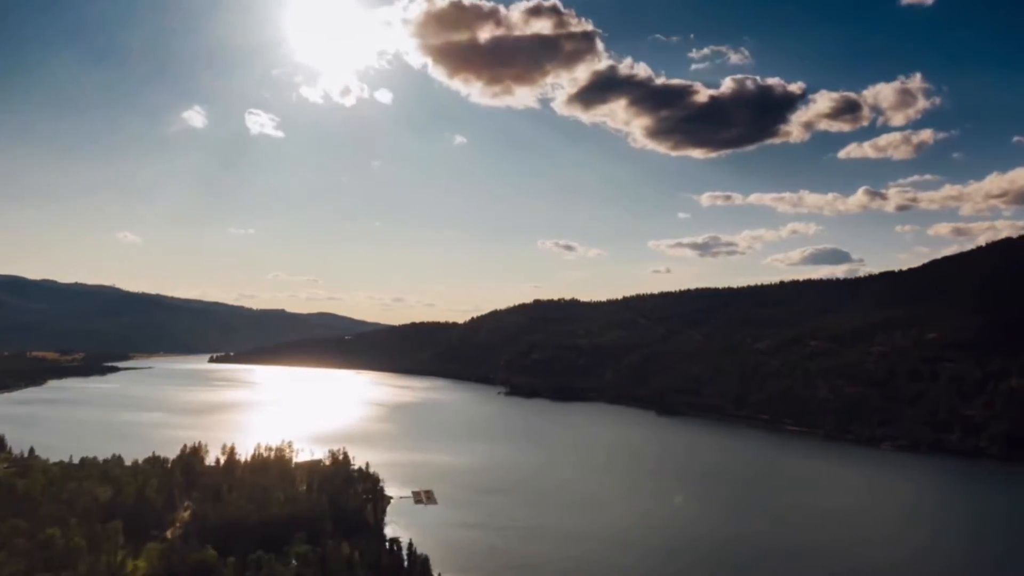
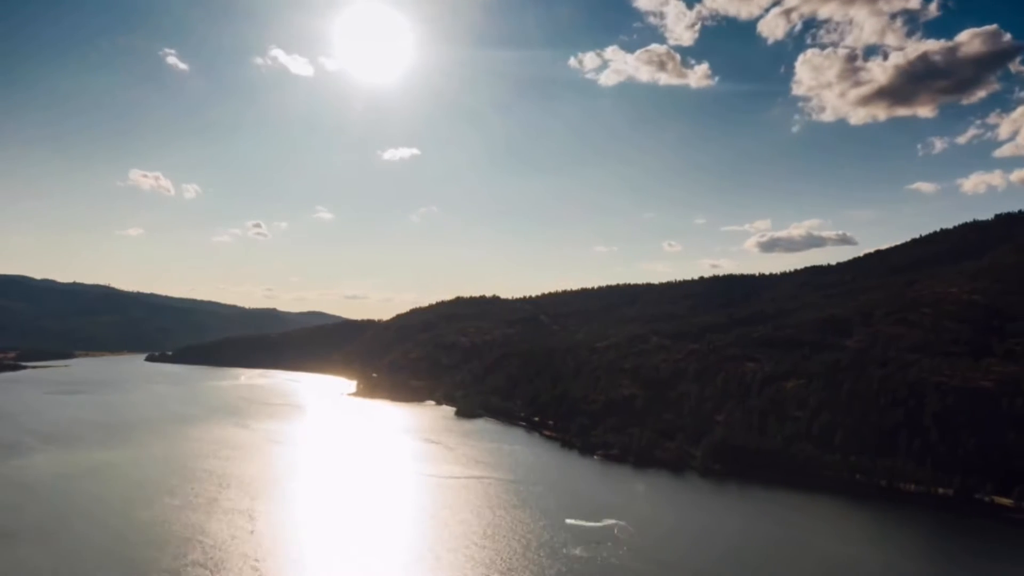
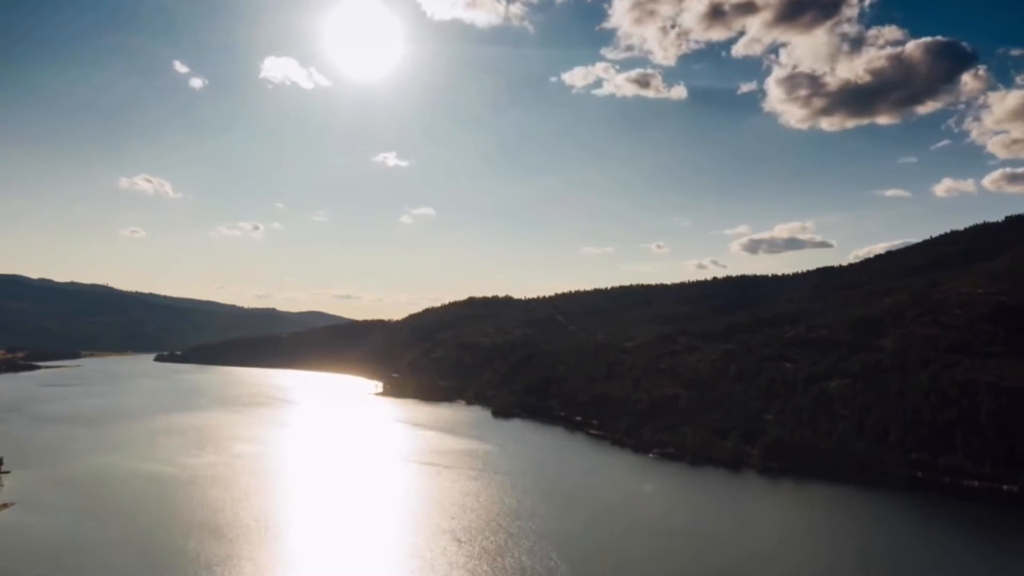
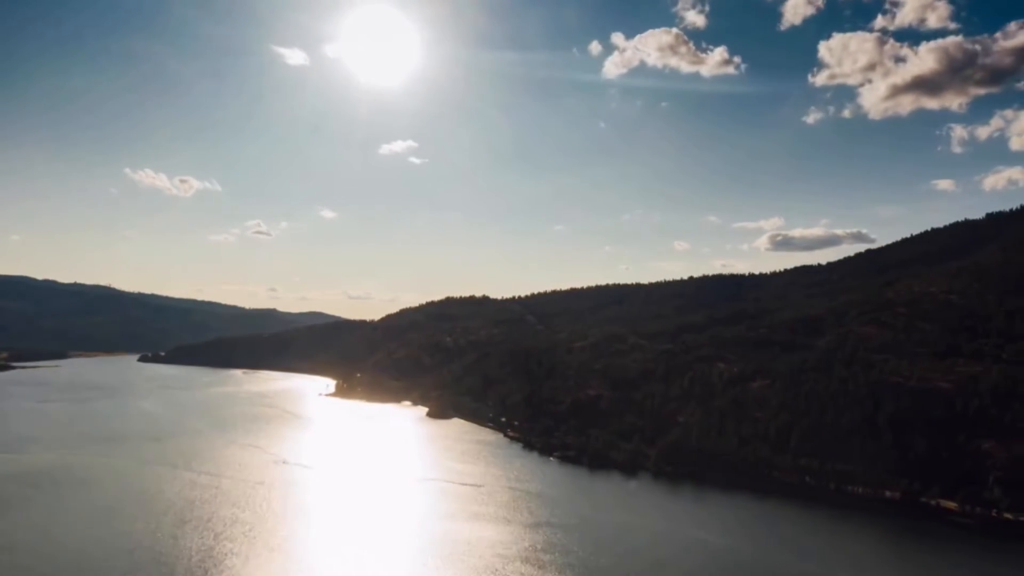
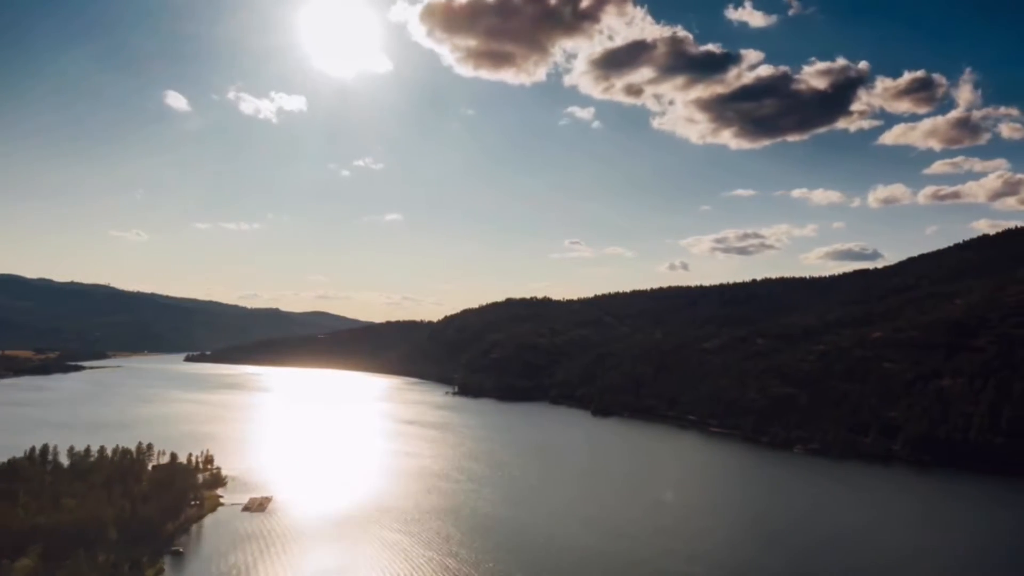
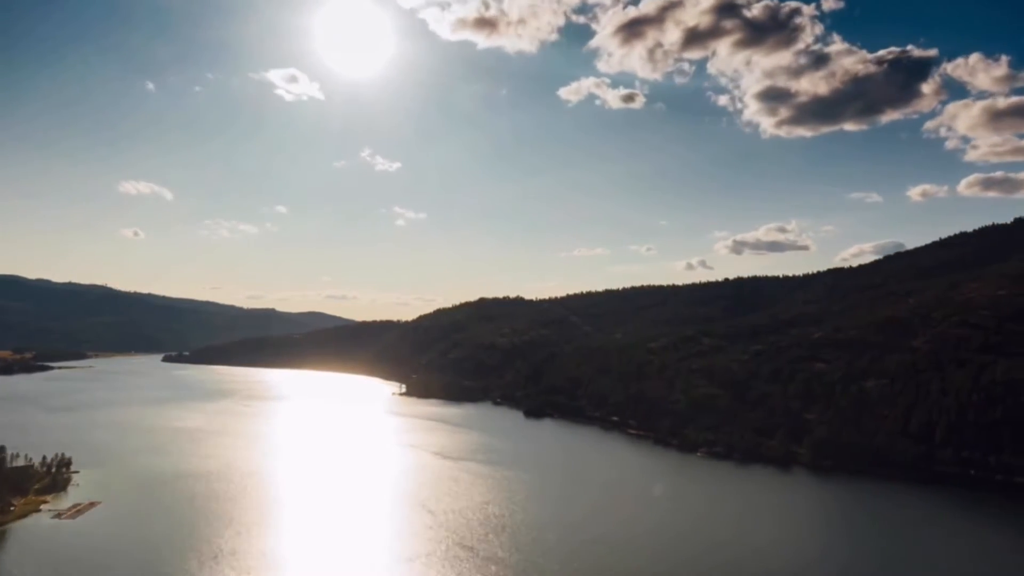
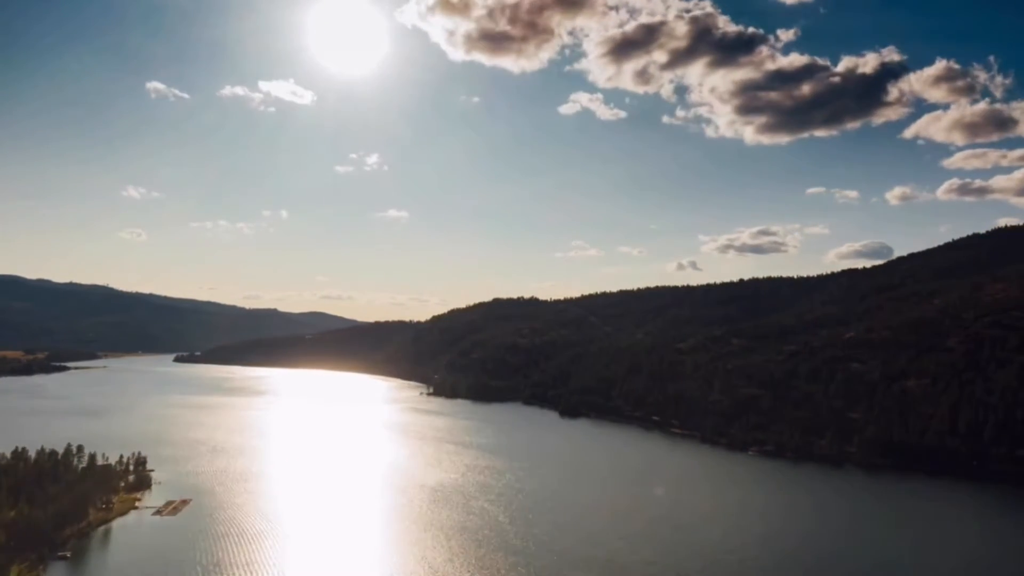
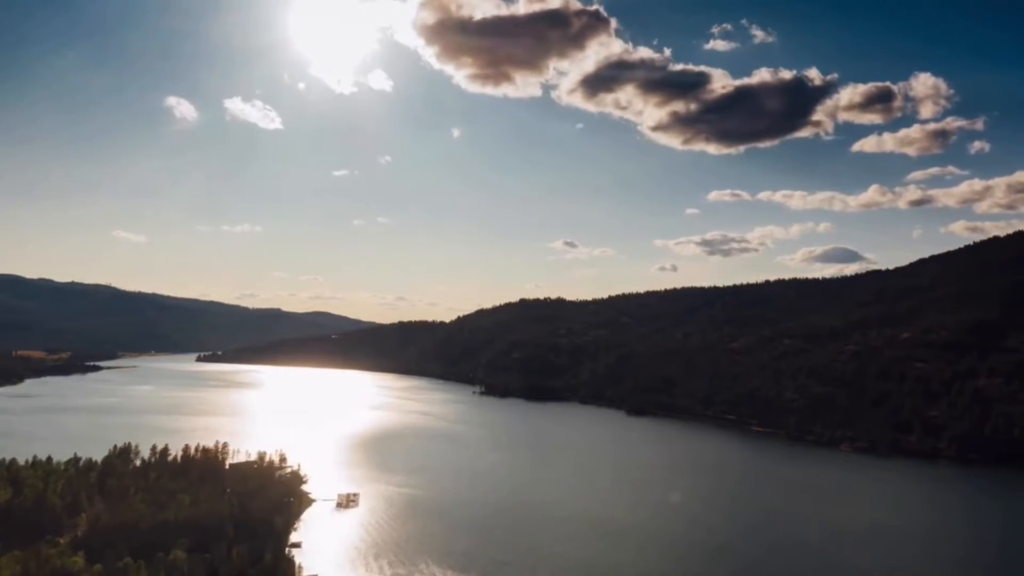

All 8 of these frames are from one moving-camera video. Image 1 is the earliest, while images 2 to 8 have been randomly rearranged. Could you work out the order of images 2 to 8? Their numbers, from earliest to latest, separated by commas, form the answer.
8, 5, 7, 6, 3, 2, 4
